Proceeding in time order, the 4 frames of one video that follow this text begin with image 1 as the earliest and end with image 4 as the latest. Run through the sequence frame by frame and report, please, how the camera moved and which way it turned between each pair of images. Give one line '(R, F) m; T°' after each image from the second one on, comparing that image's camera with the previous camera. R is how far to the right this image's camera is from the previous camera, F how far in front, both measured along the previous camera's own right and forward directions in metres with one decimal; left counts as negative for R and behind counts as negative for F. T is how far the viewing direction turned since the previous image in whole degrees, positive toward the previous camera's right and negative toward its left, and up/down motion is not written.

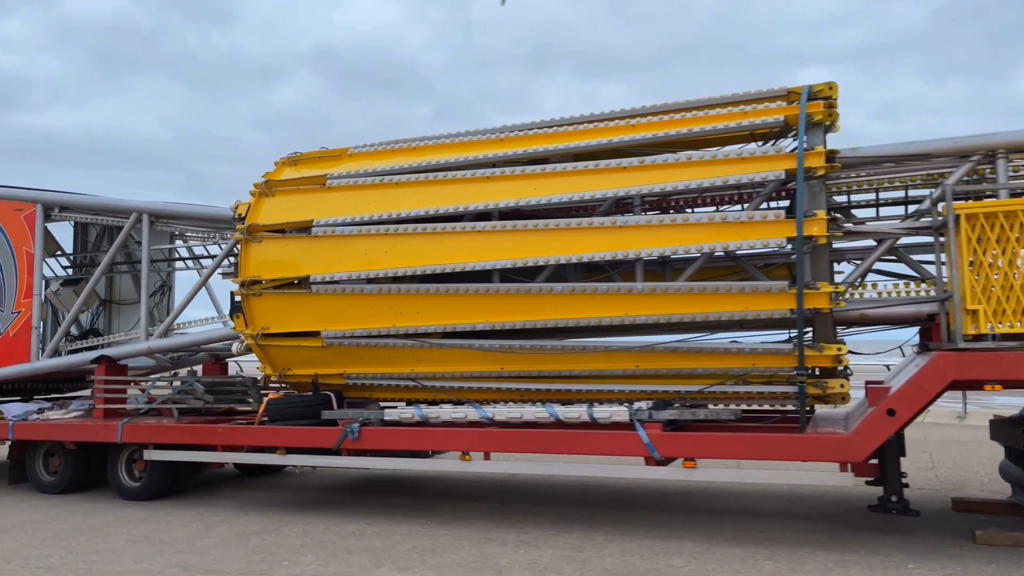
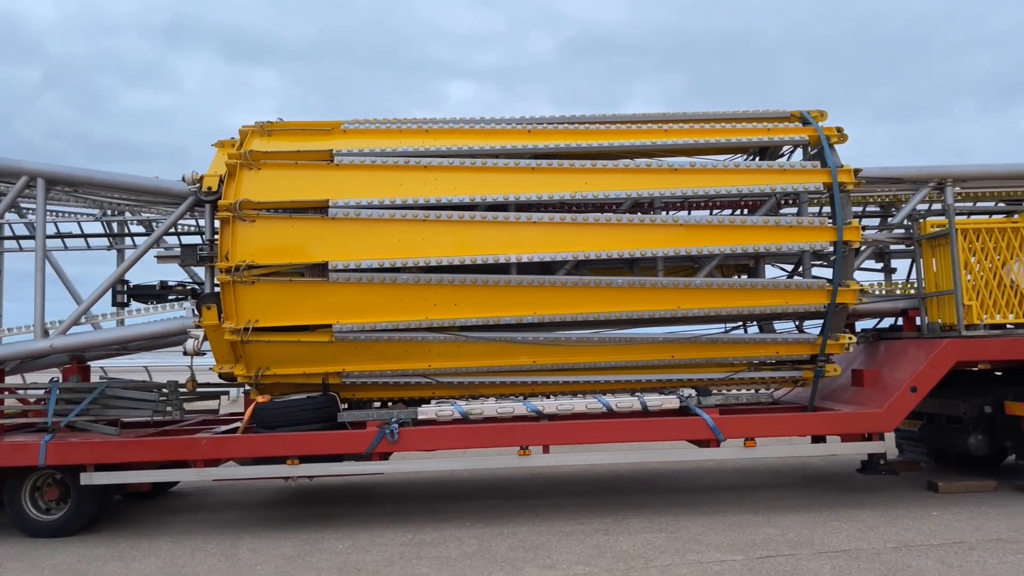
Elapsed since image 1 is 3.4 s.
(-2.9, +0.7) m; +24°
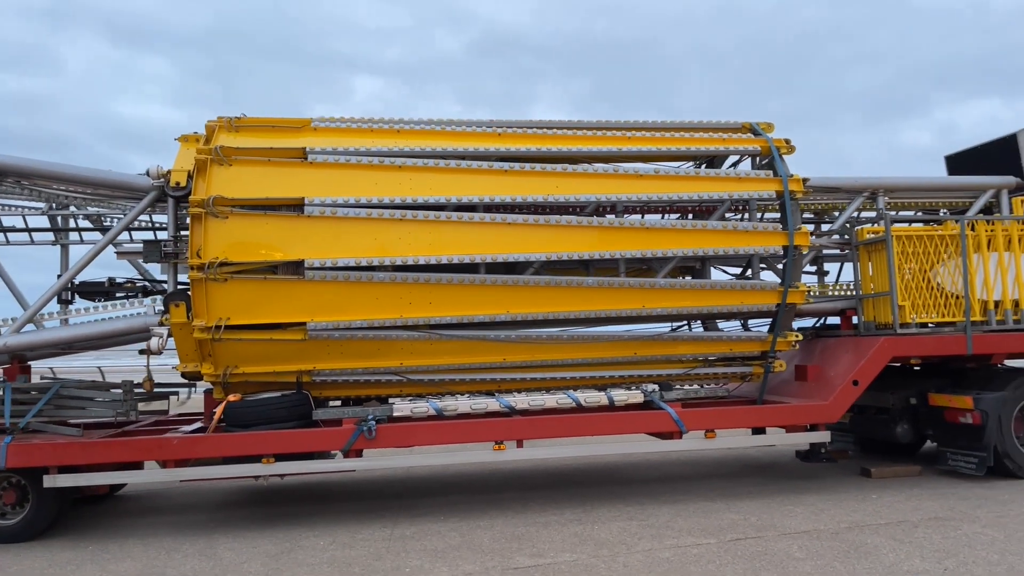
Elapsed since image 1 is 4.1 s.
(-0.5, -0.1) m; +7°
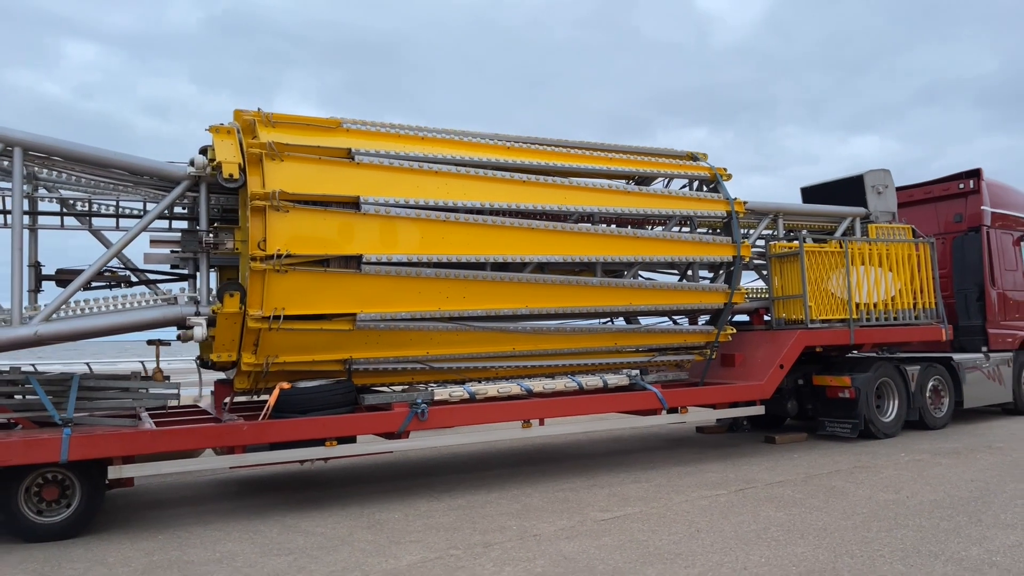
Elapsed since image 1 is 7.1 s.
(-2.4, -0.5) m; +18°
